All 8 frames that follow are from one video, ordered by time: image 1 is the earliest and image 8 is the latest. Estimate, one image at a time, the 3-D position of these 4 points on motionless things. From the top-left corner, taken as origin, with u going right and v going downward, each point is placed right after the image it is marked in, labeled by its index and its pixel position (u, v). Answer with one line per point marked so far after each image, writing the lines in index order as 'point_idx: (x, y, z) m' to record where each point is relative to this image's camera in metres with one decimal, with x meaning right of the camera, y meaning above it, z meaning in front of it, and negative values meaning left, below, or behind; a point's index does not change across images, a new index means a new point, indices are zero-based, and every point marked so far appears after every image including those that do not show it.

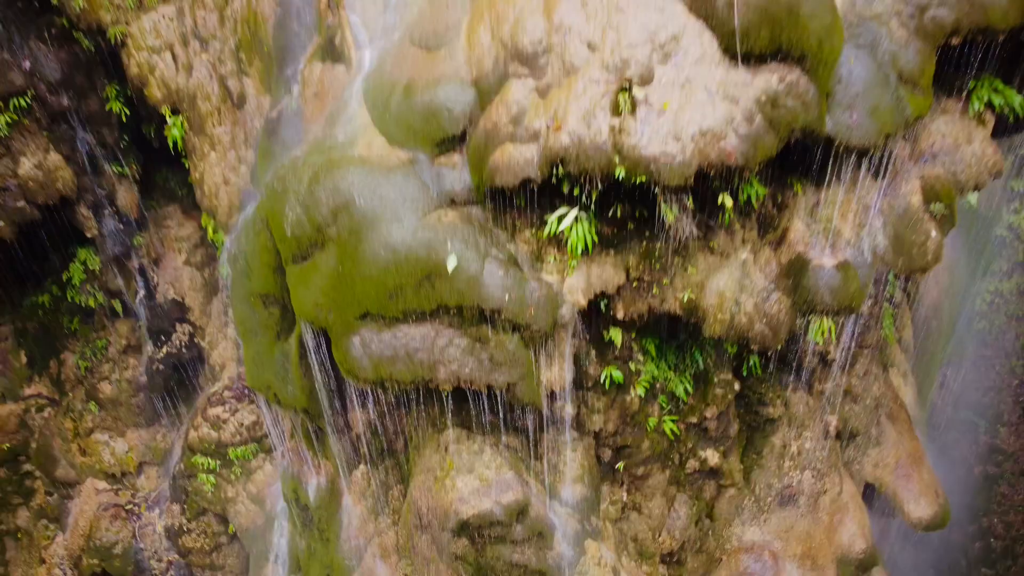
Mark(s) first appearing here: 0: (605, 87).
0: (+0.3, +0.6, +2.5) m
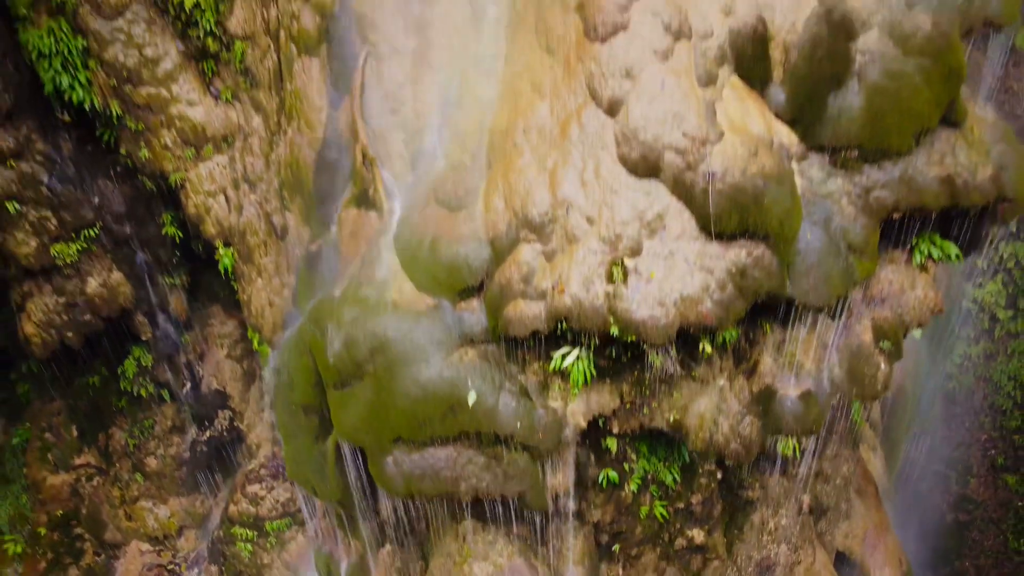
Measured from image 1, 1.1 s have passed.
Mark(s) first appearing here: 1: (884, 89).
0: (+0.3, +0.1, +3.0) m
1: (+1.4, +0.7, +3.0) m
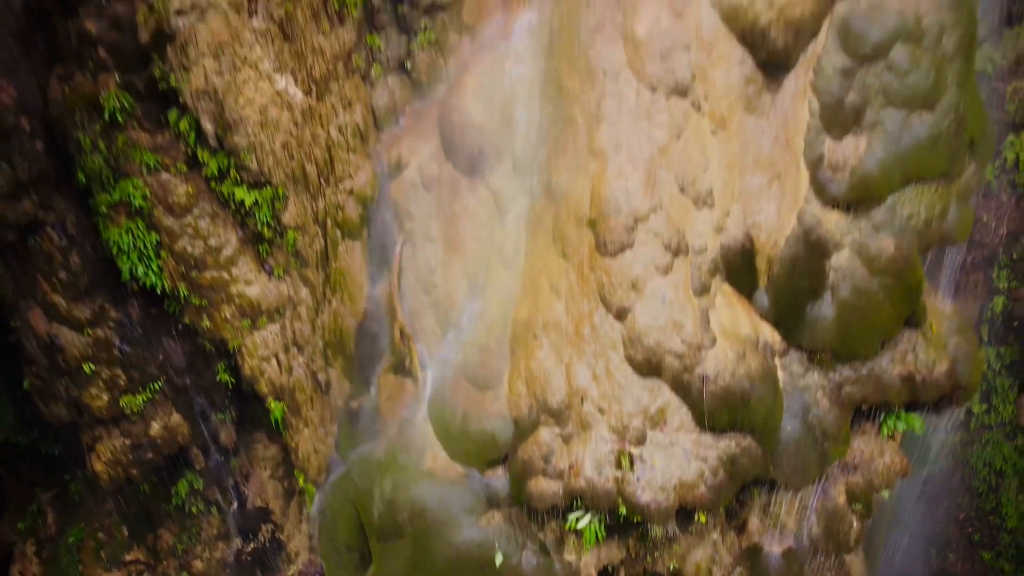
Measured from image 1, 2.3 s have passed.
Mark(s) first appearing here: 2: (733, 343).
0: (+0.4, -0.7, +3.5) m
1: (+1.5, -0.1, +3.5) m
2: (+1.0, -0.2, +3.5) m
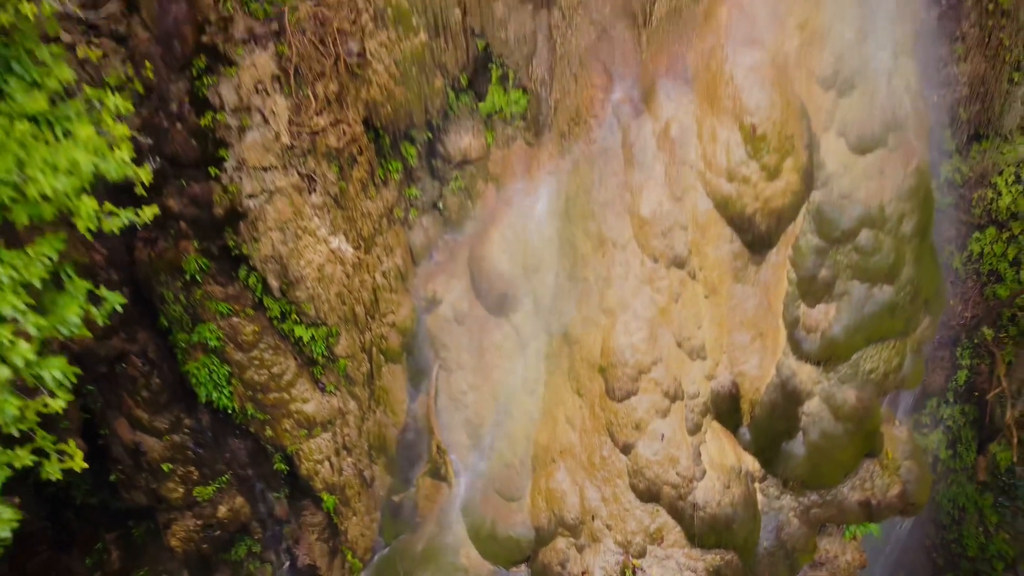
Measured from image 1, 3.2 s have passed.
0: (+0.5, -1.4, +4.2) m
1: (+1.6, -0.8, +4.2) m
2: (+1.1, -1.0, +4.1) m
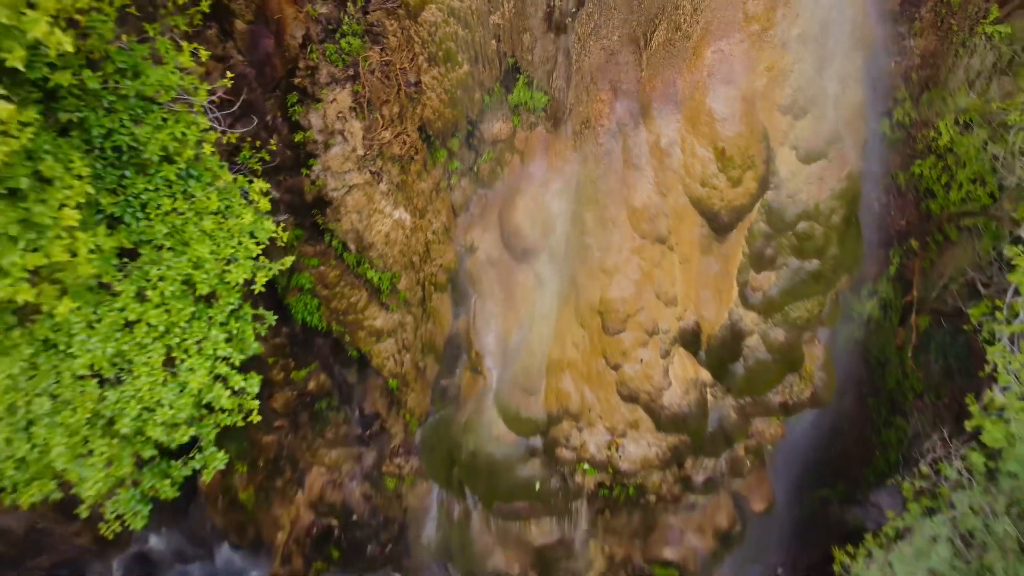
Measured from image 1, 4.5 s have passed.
0: (+0.7, -1.1, +5.9) m
1: (+1.7, -0.6, +5.7) m
2: (+1.2, -0.7, +5.8) m
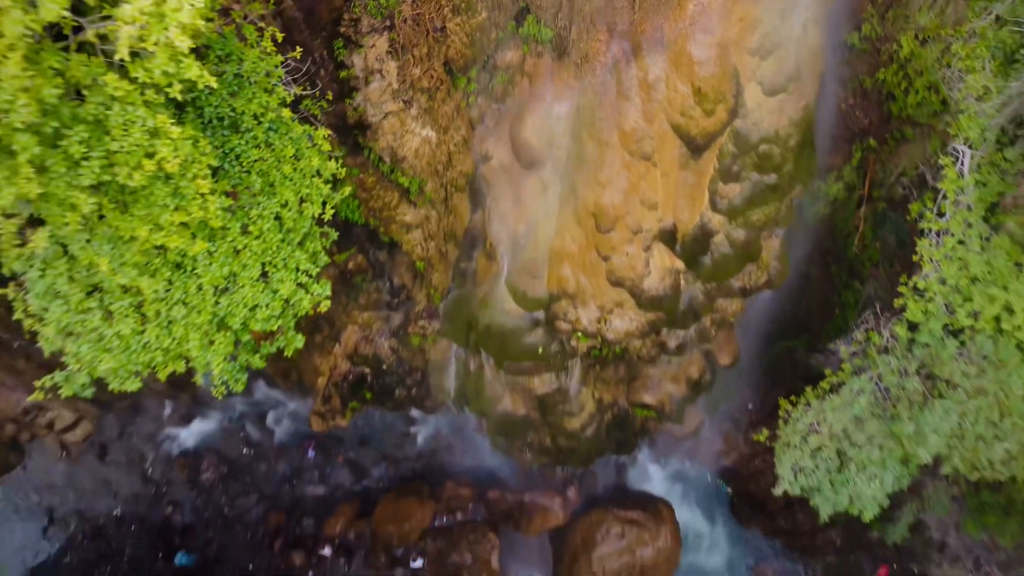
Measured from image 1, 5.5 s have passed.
0: (+0.8, -0.2, +7.3) m
1: (+1.8, +0.3, +7.0) m
2: (+1.3, +0.1, +7.0) m
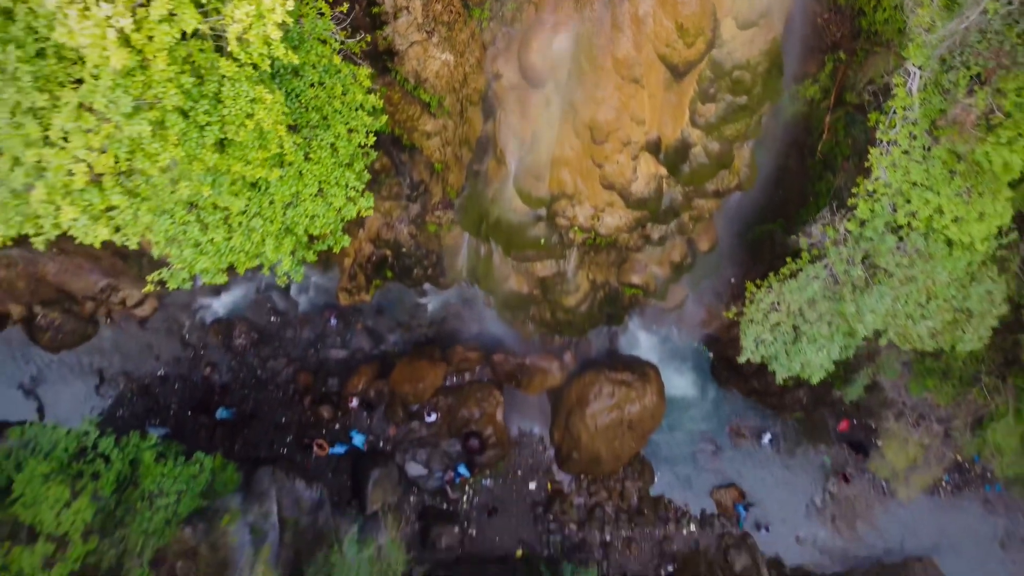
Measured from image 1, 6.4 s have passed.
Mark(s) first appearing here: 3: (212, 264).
0: (+0.8, +0.8, +8.5) m
1: (+1.9, +1.2, +8.2) m
2: (+1.4, +1.1, +8.2) m
3: (-2.3, +0.2, +6.1) m
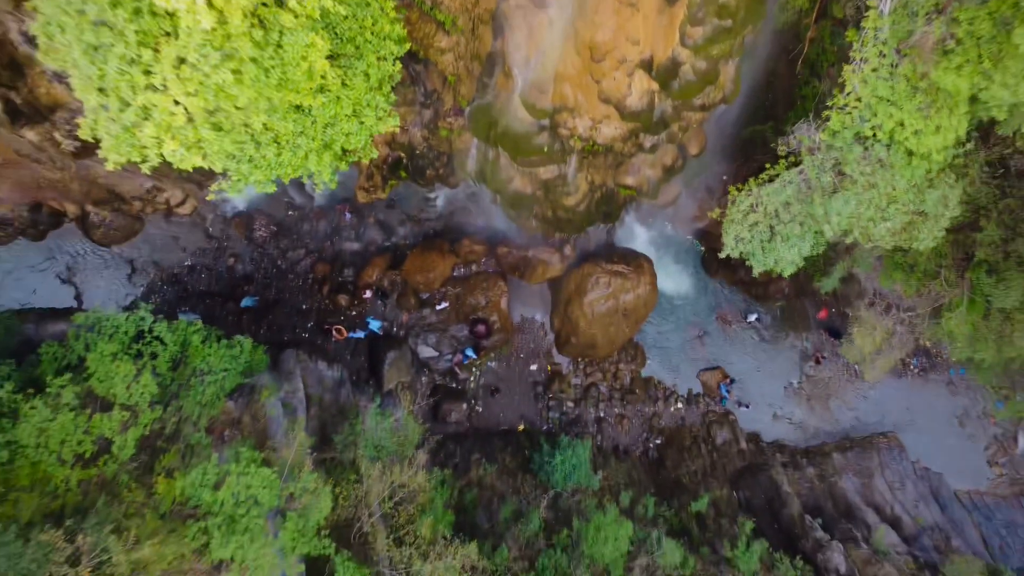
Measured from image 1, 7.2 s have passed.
0: (+0.9, +1.9, +9.5) m
1: (+2.0, +2.3, +9.0) m
2: (+1.4, +2.2, +9.1) m
3: (-2.2, +1.0, +7.1) m
